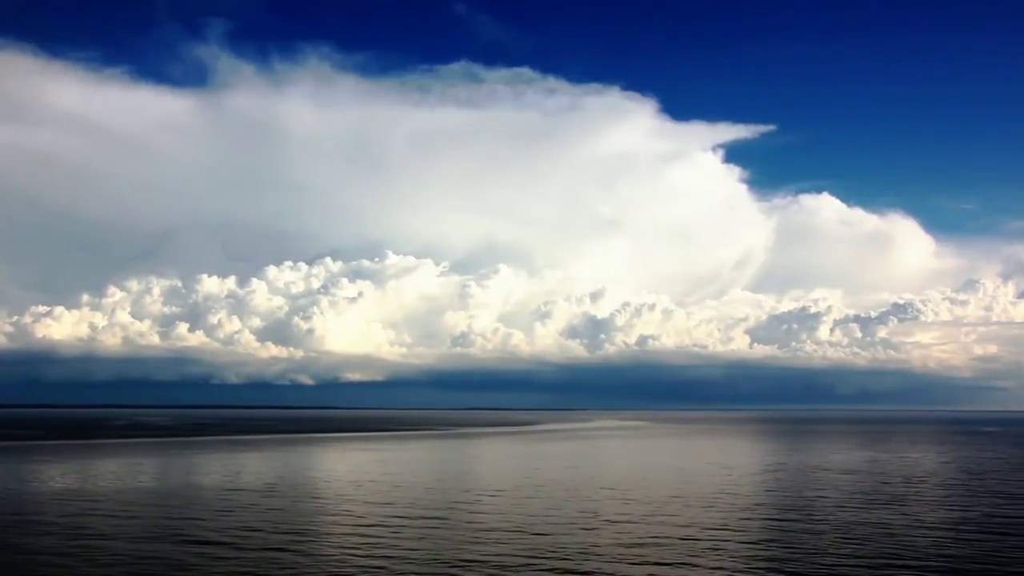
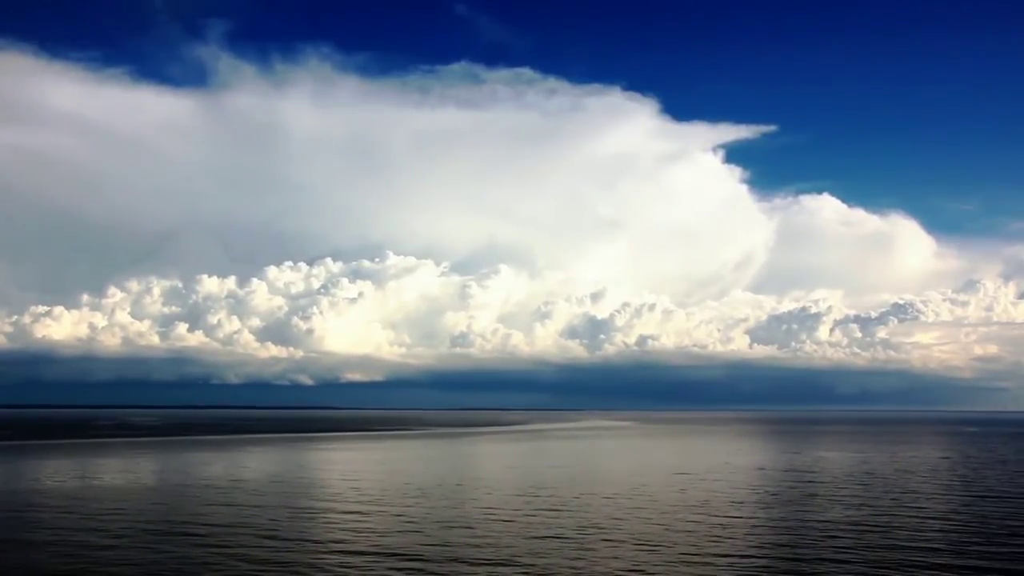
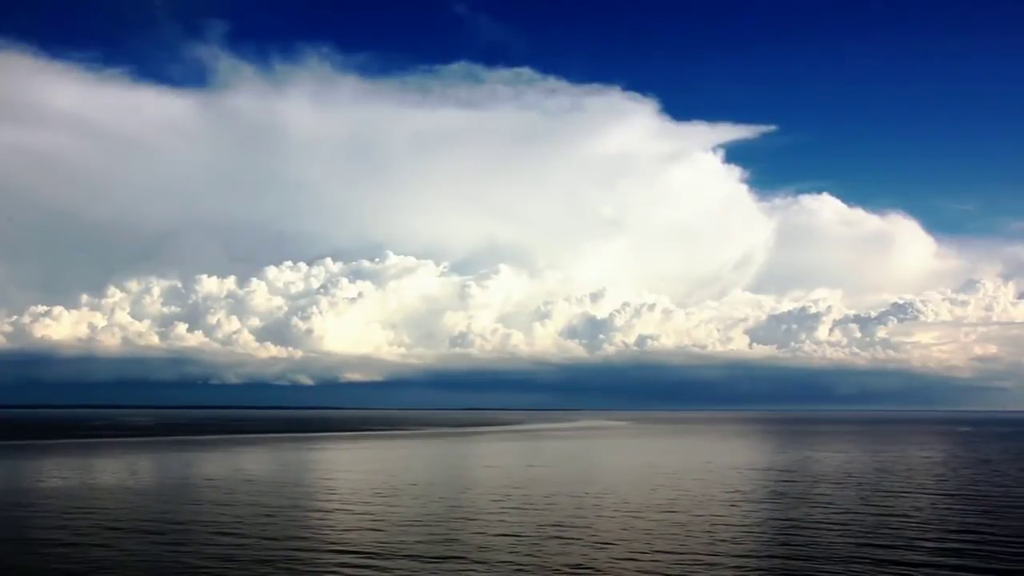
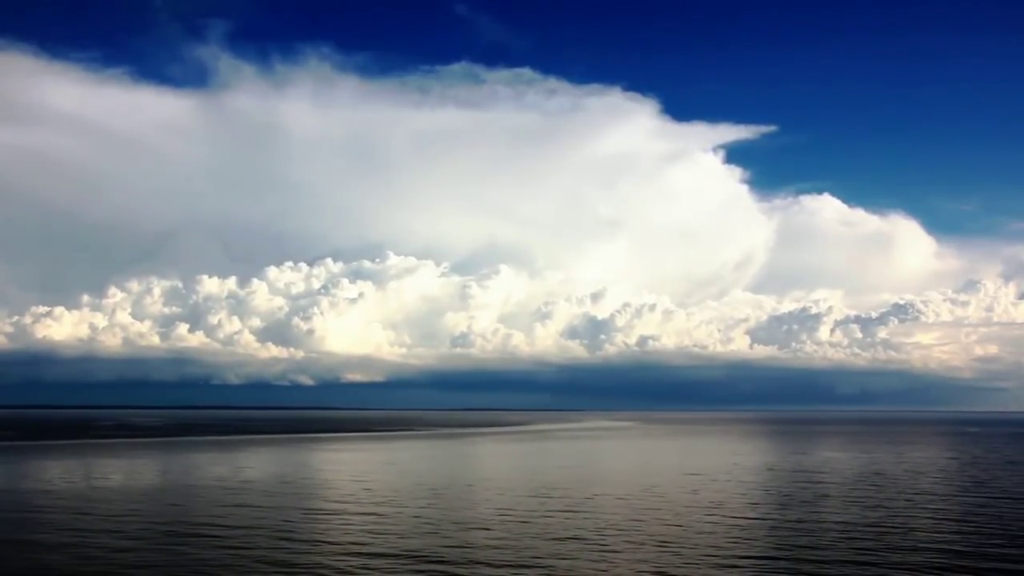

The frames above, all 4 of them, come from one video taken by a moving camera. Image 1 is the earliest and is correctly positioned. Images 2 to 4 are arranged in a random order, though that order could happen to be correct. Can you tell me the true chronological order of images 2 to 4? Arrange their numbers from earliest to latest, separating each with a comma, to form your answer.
4, 2, 3
